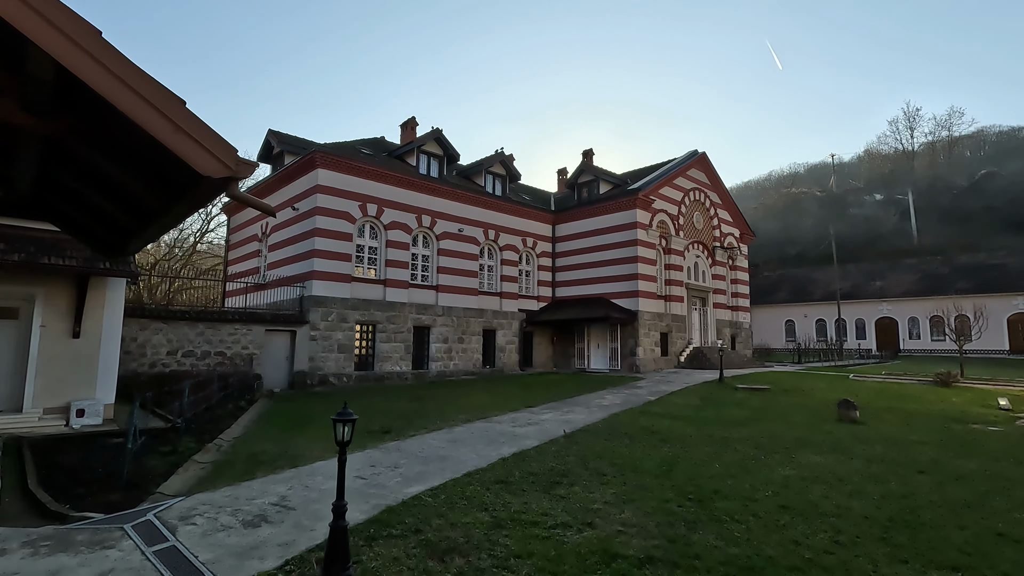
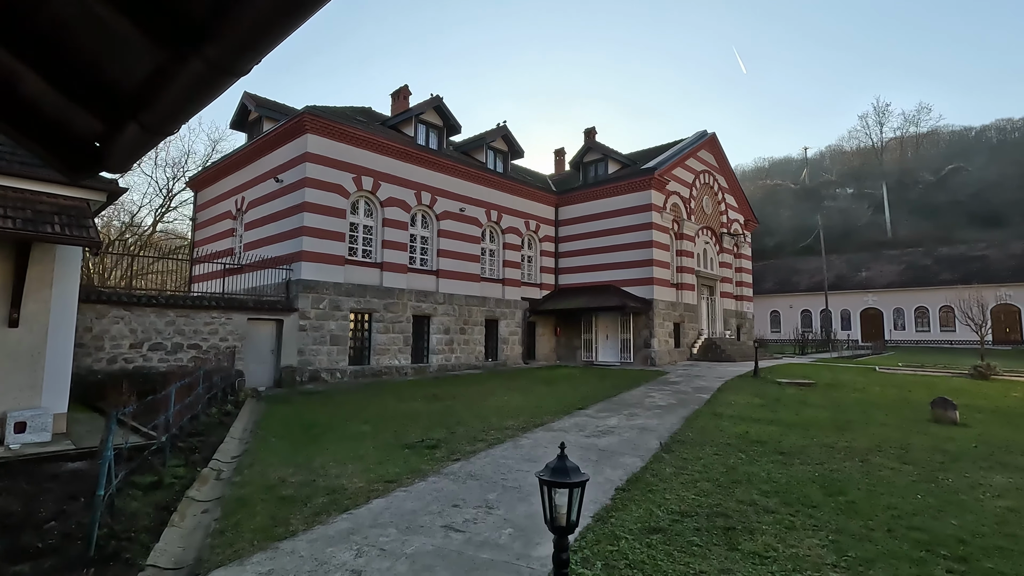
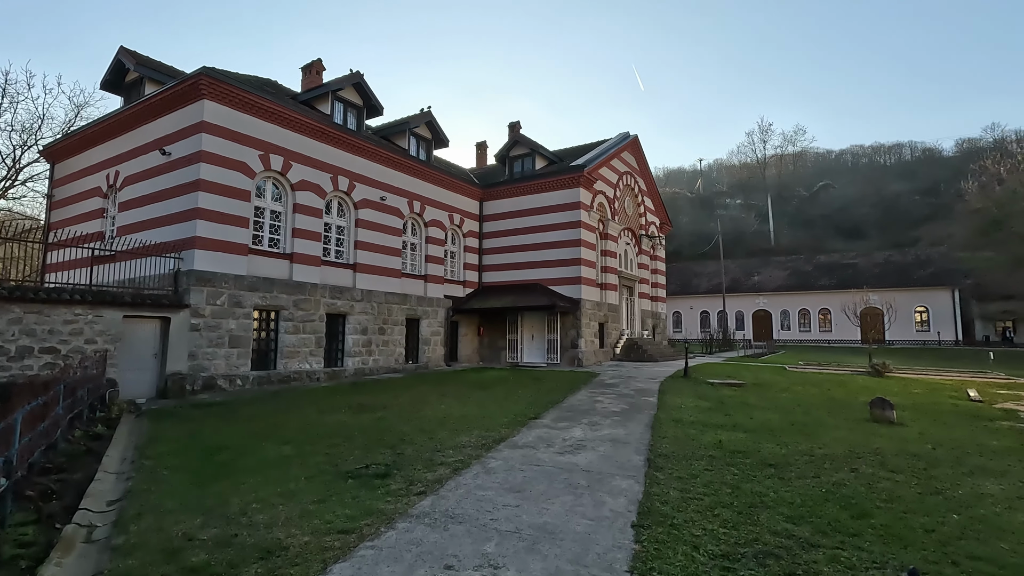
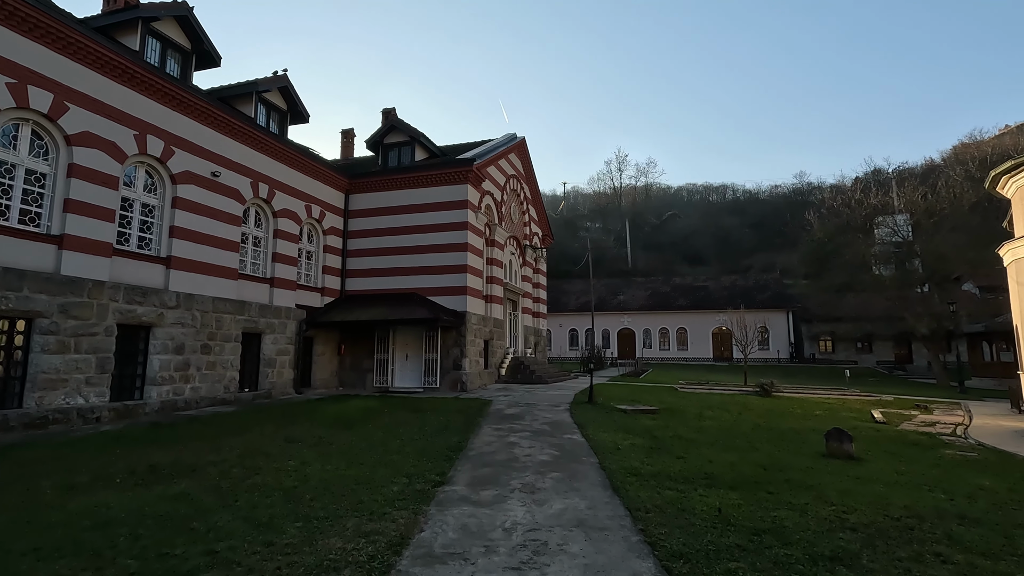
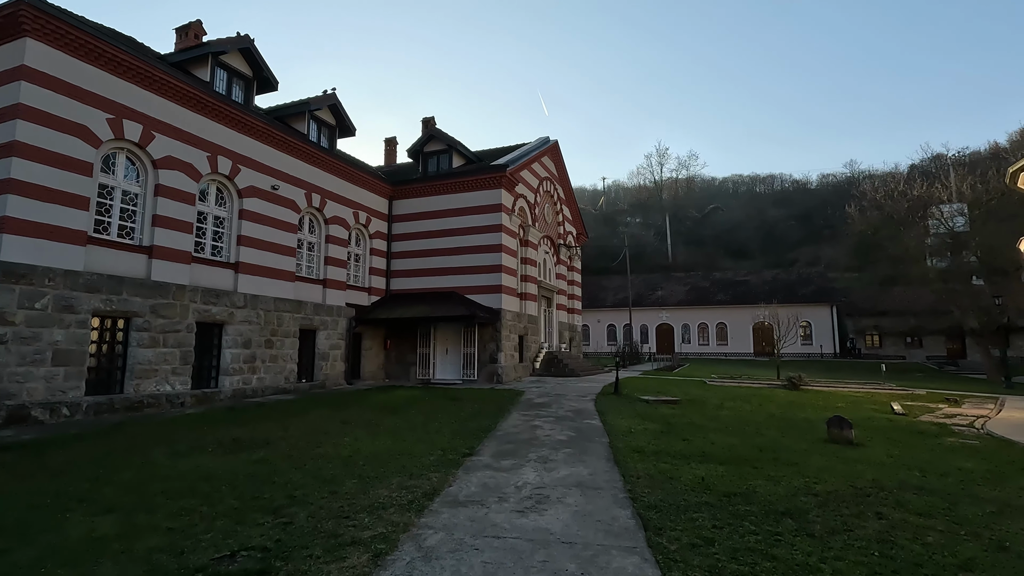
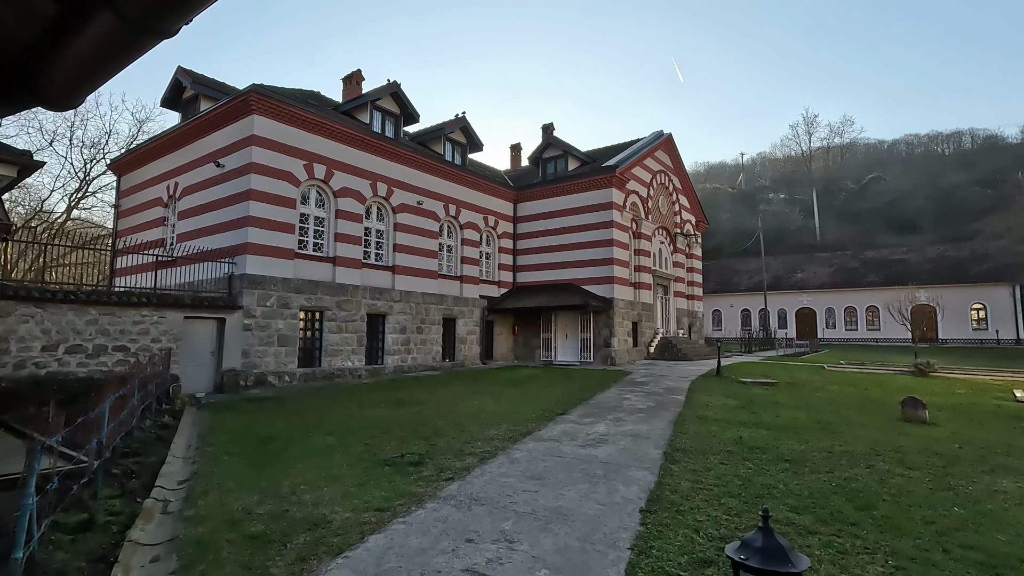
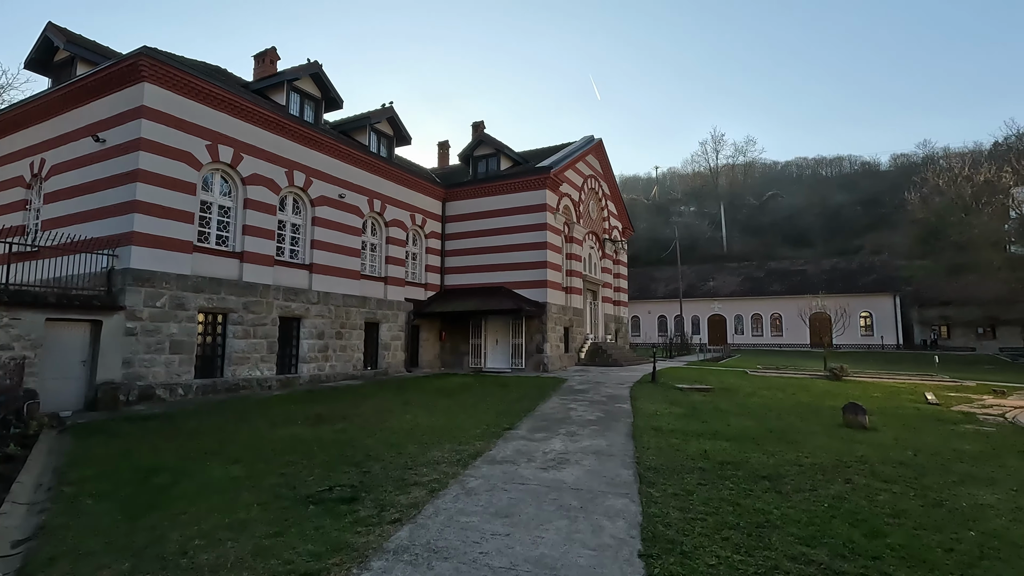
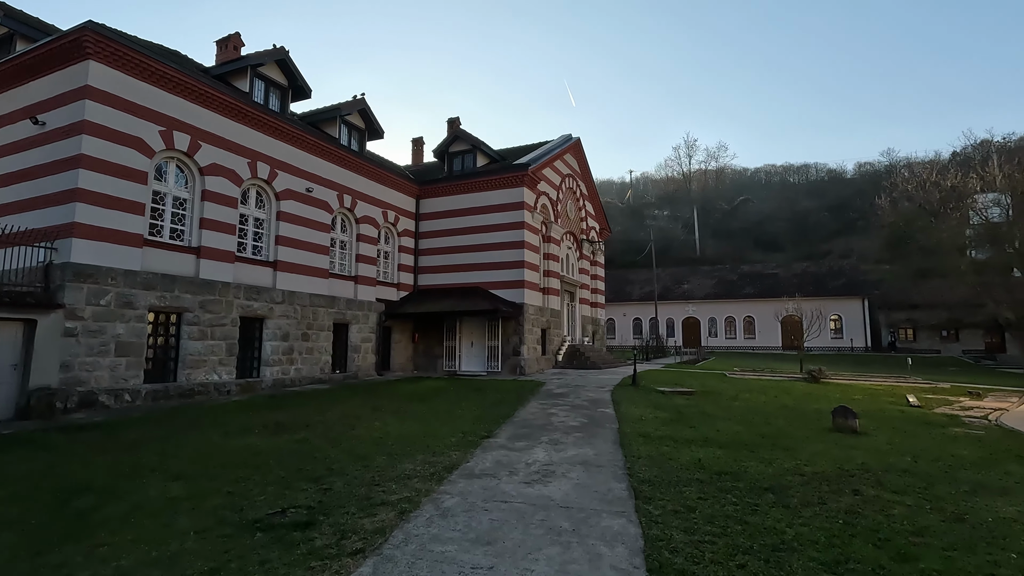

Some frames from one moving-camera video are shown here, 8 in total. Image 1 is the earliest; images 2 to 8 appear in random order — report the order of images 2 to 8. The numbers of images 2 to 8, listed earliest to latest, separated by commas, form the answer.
2, 6, 3, 7, 8, 5, 4
